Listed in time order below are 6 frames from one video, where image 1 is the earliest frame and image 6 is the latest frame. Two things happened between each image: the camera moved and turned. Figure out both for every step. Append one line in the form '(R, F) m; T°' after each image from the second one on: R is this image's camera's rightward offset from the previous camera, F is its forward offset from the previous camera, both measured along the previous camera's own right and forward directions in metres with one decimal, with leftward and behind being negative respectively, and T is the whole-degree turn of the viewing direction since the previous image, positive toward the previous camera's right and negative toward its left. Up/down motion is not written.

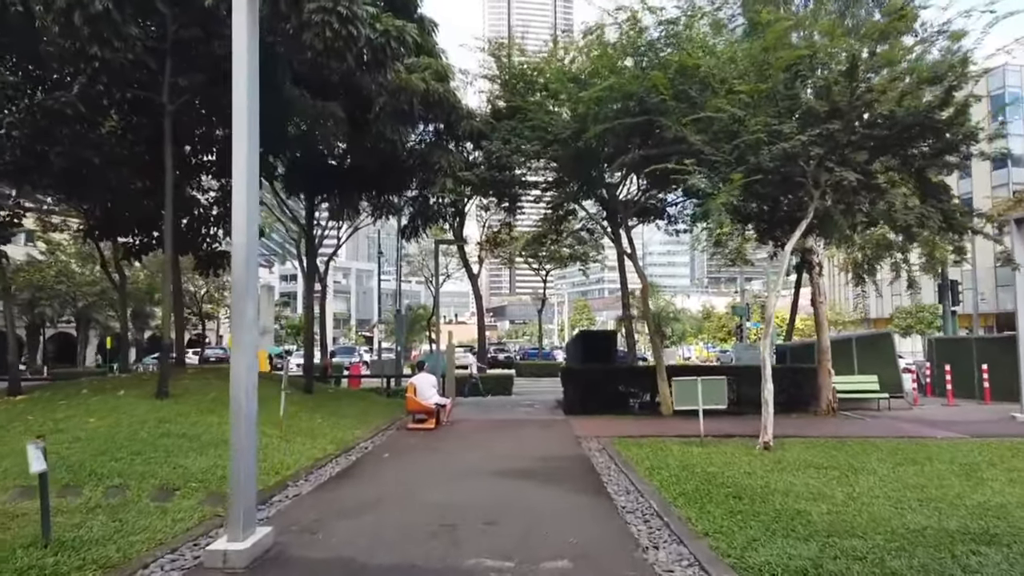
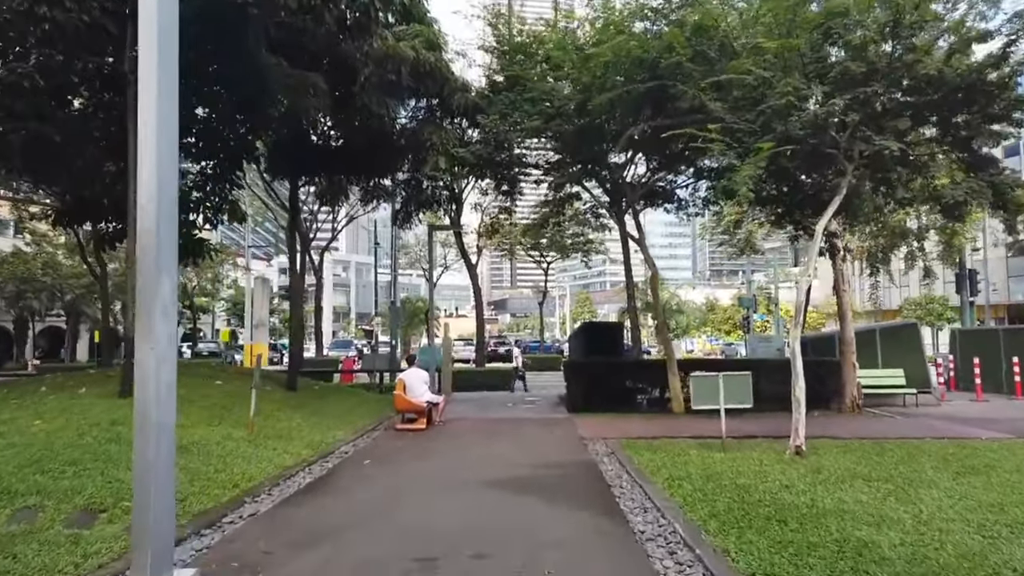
(+0.1, +1.5) m; 0°
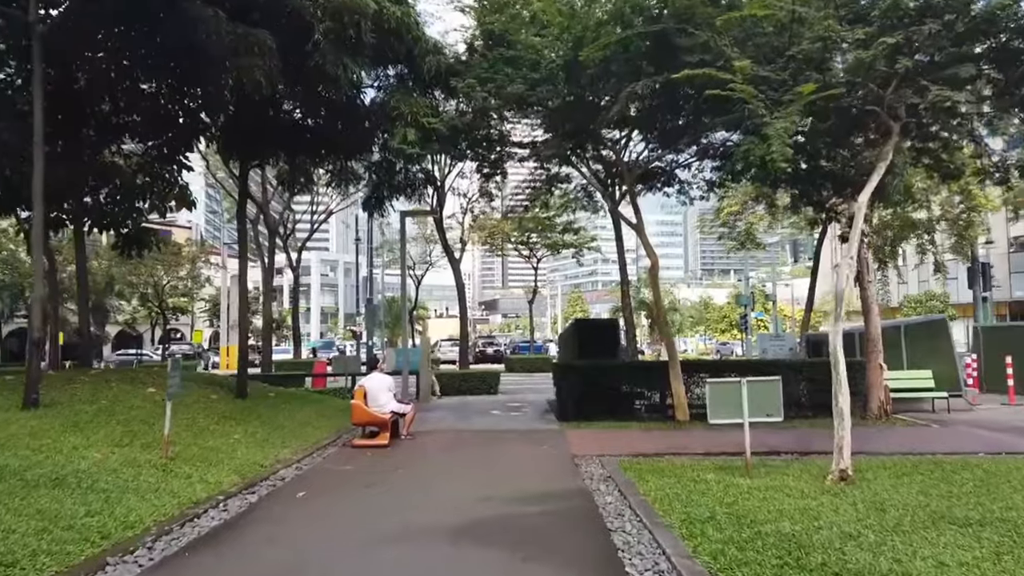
(+0.2, +2.2) m; +1°
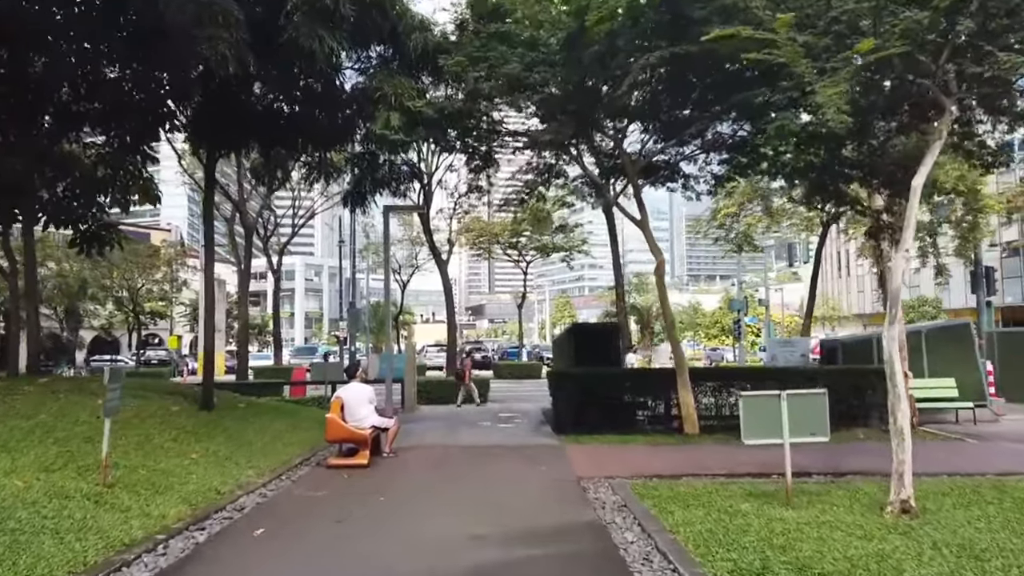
(-0.1, +1.4) m; +1°
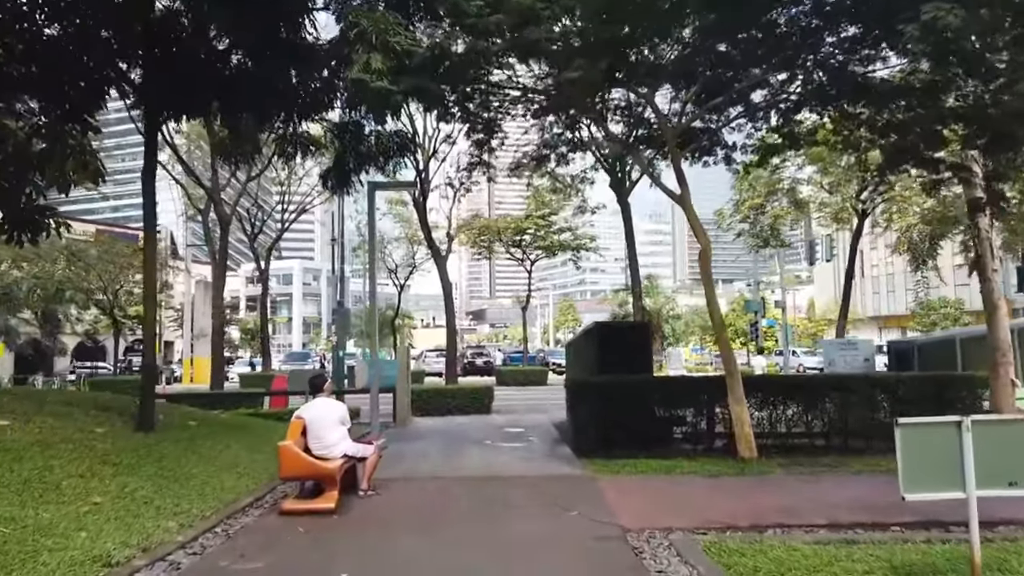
(-0.2, +2.8) m; 0°
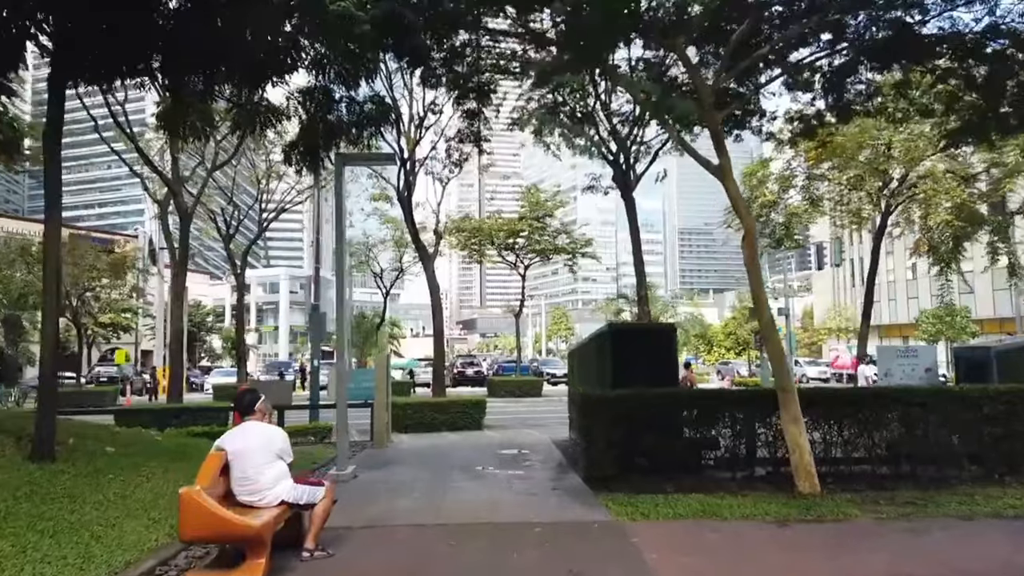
(-0.1, +2.5) m; +1°
